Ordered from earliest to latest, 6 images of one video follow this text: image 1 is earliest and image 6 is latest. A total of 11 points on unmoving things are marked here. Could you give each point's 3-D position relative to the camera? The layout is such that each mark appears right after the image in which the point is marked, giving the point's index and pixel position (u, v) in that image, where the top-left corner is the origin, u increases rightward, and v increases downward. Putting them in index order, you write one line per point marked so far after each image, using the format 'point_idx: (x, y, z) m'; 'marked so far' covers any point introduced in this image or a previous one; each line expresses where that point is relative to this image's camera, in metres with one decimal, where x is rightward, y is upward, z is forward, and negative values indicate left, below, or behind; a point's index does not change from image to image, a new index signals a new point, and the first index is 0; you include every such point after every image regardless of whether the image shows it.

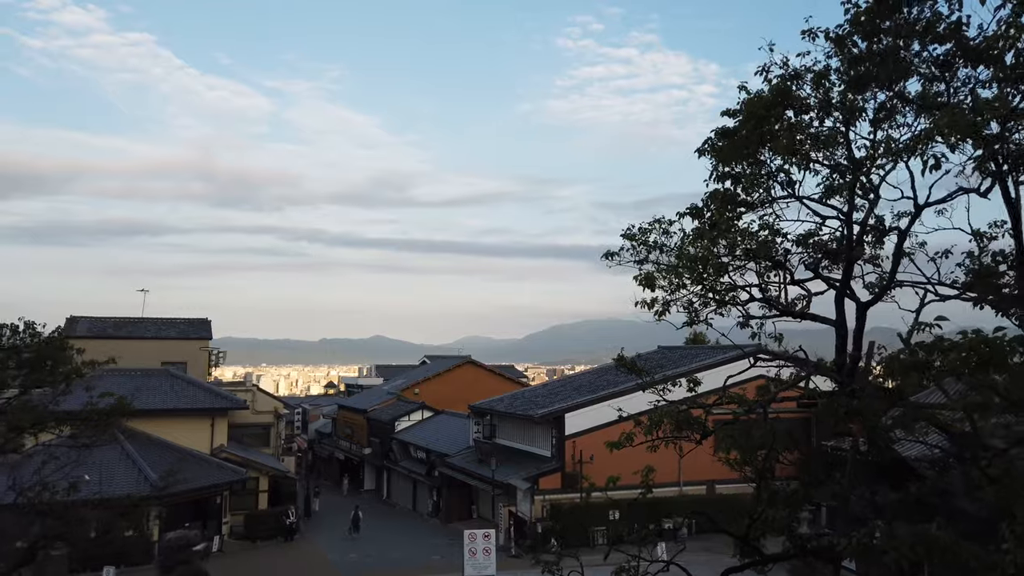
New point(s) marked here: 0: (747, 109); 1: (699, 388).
0: (+1.7, +1.3, +5.4) m
1: (+1.9, -1.0, +7.8) m
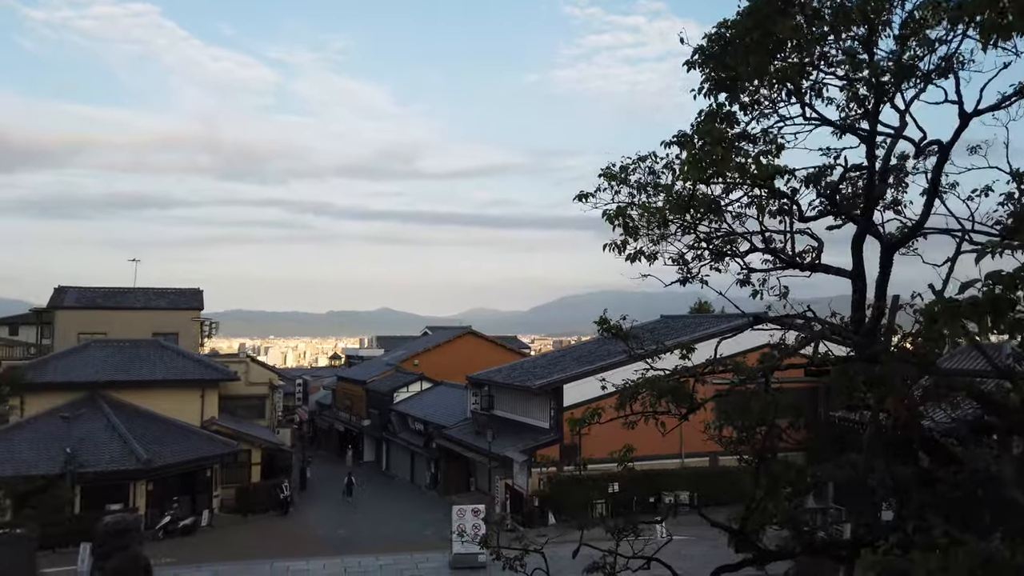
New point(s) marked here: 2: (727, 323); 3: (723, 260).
0: (+1.4, +1.6, +4.5) m
1: (+1.7, -0.6, +7.0) m
2: (+5.7, -0.9, +19.9) m
3: (+1.5, +0.2, +5.4) m
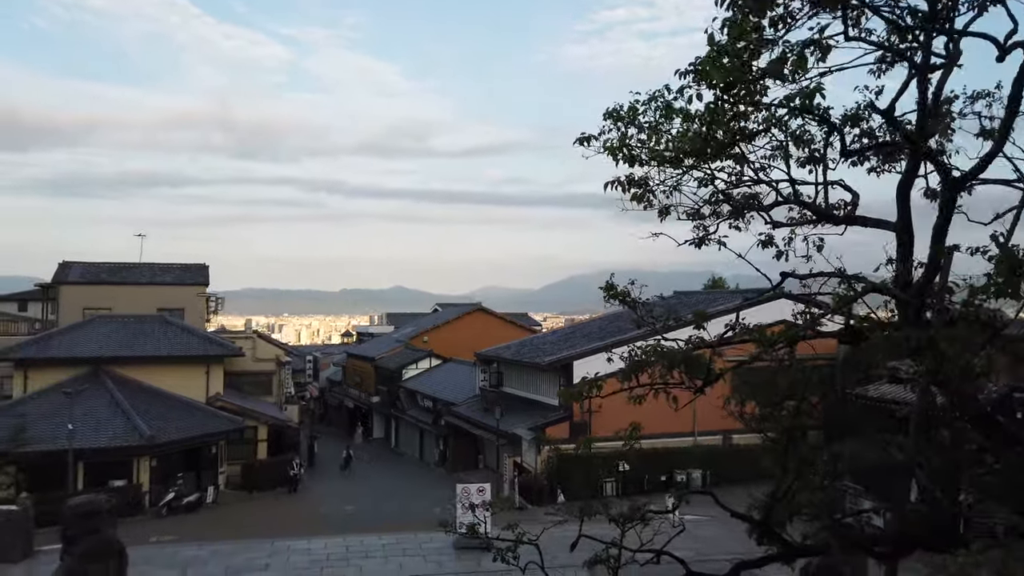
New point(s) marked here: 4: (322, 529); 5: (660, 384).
0: (+1.4, +1.9, +3.9) m
1: (+1.7, -0.3, +6.4) m
2: (+5.9, -0.2, +19.2) m
3: (+1.5, +0.5, +4.8) m
4: (-5.0, -6.3, +19.5) m
5: (+0.9, -0.6, +4.7) m
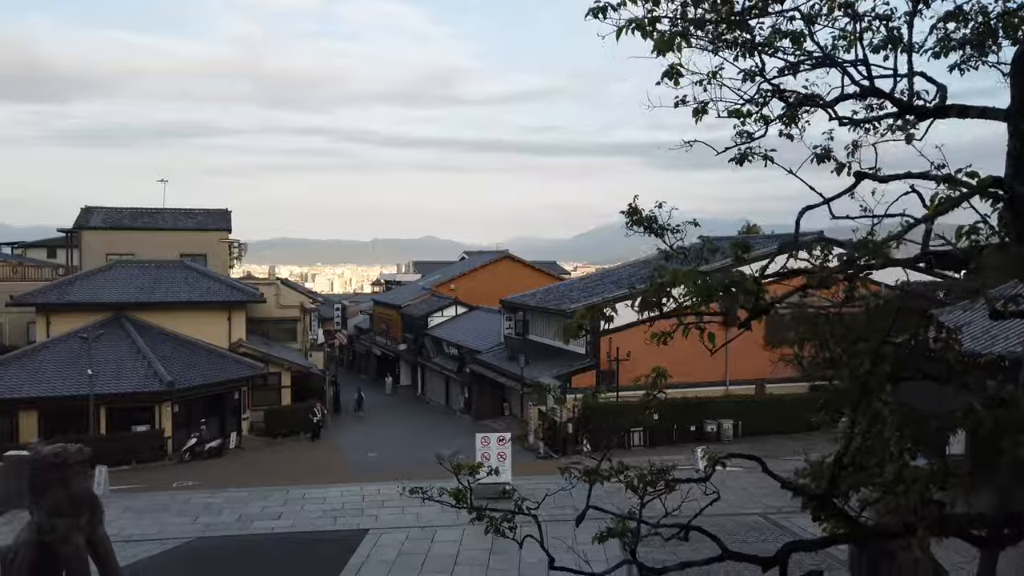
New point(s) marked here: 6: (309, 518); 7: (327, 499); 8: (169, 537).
0: (+1.3, +2.2, +2.9) m
1: (+1.8, +0.2, +5.6) m
2: (+6.5, +1.1, +18.1) m
3: (+1.5, +0.9, +3.9) m
4: (-4.4, -4.8, +19.3) m
5: (+0.9, -0.2, +3.9) m
6: (-3.4, -3.8, +12.4) m
7: (-3.4, -3.8, +13.5) m
8: (-5.2, -3.8, +11.4) m
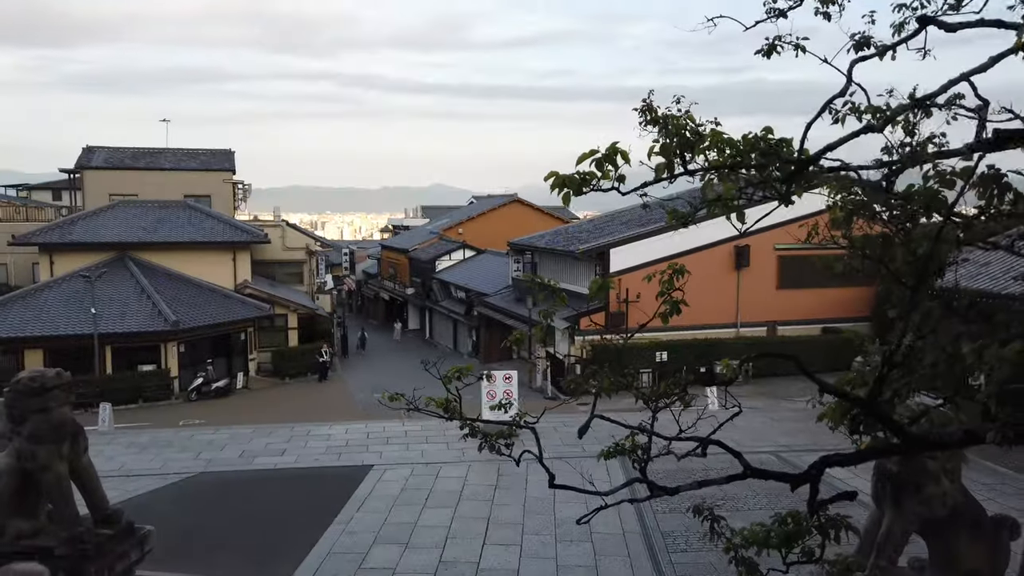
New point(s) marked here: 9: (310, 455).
0: (+1.3, +2.6, +2.3) m
1: (+1.8, +0.8, +5.1) m
2: (+6.7, +2.6, +17.5) m
3: (+1.5, +1.4, +3.4) m
4: (-4.2, -3.3, +19.2) m
5: (+0.9, +0.3, +3.4) m
6: (-3.3, -2.7, +12.3) m
7: (-3.2, -2.7, +13.4) m
8: (-5.1, -2.8, +11.3) m
9: (-3.3, -2.7, +12.2) m
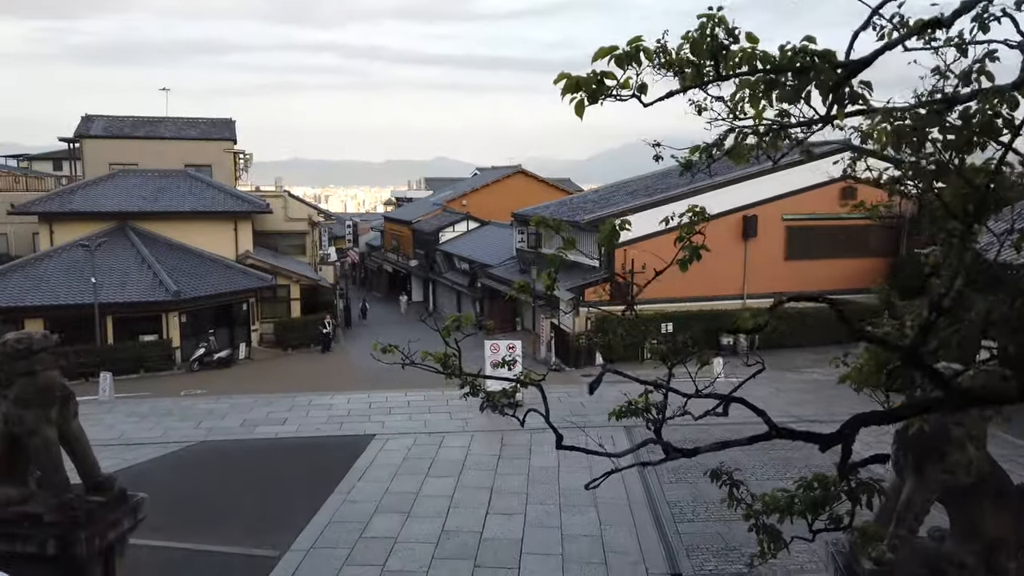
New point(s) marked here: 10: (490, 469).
0: (+1.3, +2.8, +1.9) m
1: (+1.8, +1.1, +4.8) m
2: (+6.8, +3.3, +17.2) m
3: (+1.5, +1.6, +3.1) m
4: (-4.1, -2.5, +19.1) m
5: (+0.9, +0.5, +3.2) m
6: (-3.2, -2.2, +12.2) m
7: (-3.2, -2.1, +13.3) m
8: (-5.1, -2.3, +11.1) m
9: (-3.2, -2.2, +12.1) m
10: (-0.3, -2.4, +10.0) m
